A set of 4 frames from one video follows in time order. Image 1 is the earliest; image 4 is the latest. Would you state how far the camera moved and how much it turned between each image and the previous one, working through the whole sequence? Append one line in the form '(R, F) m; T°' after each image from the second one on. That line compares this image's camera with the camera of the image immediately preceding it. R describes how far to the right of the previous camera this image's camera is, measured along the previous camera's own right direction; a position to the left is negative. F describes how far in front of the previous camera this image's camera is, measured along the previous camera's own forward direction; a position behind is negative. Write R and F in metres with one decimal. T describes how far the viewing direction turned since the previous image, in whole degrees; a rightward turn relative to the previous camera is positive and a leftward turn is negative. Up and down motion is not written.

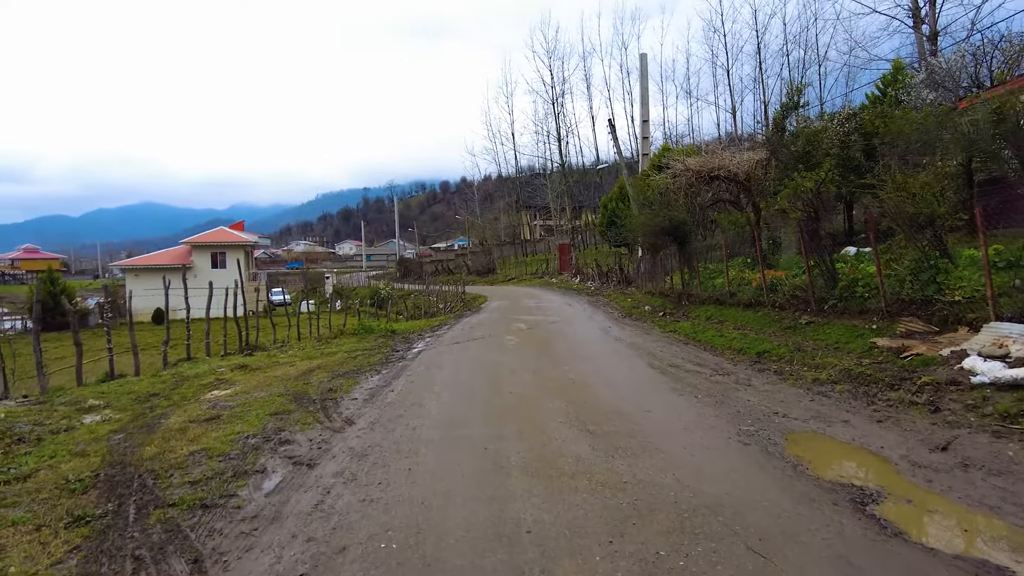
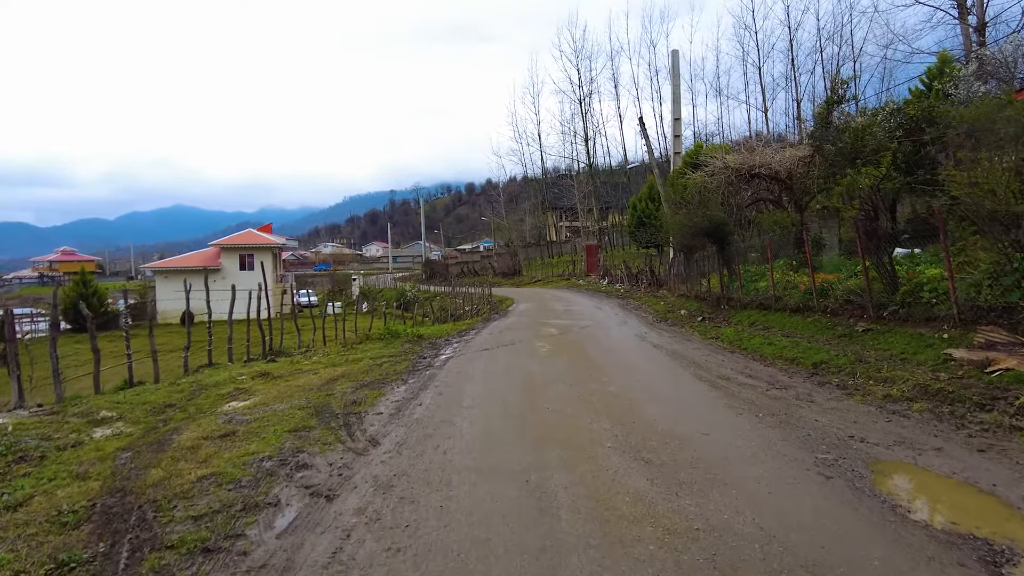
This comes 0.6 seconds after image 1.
(-0.1, +0.6) m; -2°
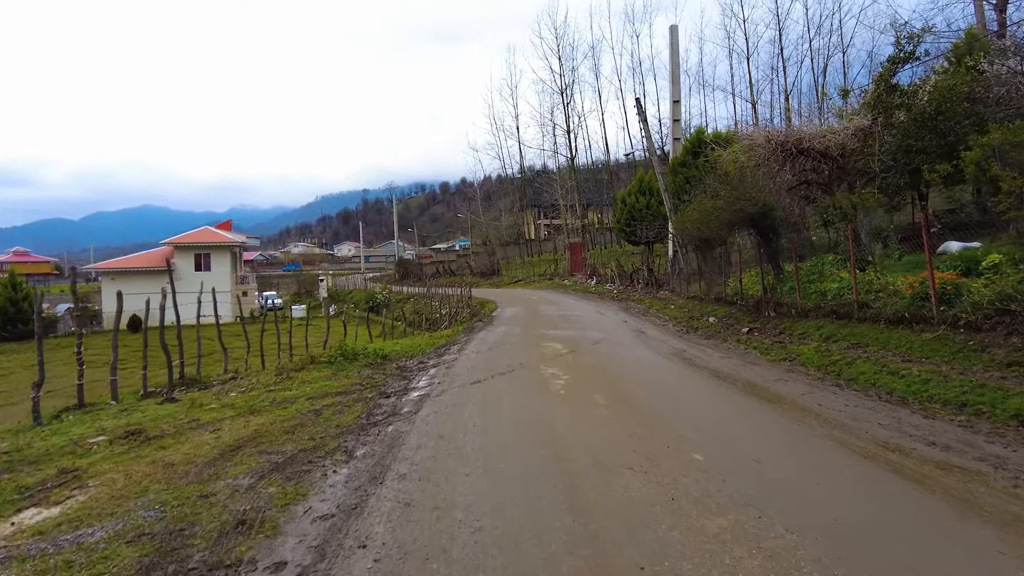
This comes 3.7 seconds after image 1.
(-0.3, +3.4) m; +2°
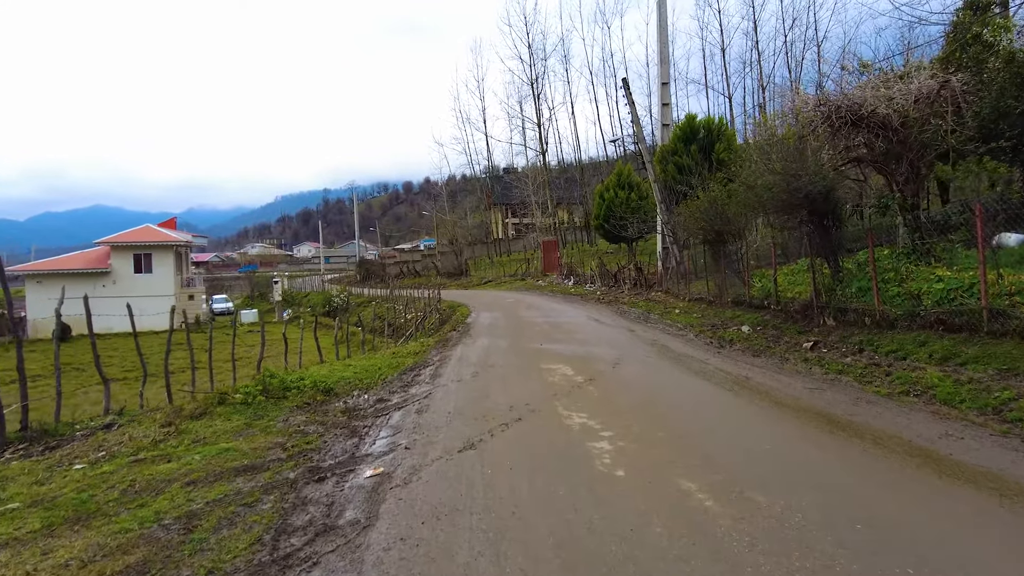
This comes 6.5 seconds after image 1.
(-0.4, +3.0) m; +3°
